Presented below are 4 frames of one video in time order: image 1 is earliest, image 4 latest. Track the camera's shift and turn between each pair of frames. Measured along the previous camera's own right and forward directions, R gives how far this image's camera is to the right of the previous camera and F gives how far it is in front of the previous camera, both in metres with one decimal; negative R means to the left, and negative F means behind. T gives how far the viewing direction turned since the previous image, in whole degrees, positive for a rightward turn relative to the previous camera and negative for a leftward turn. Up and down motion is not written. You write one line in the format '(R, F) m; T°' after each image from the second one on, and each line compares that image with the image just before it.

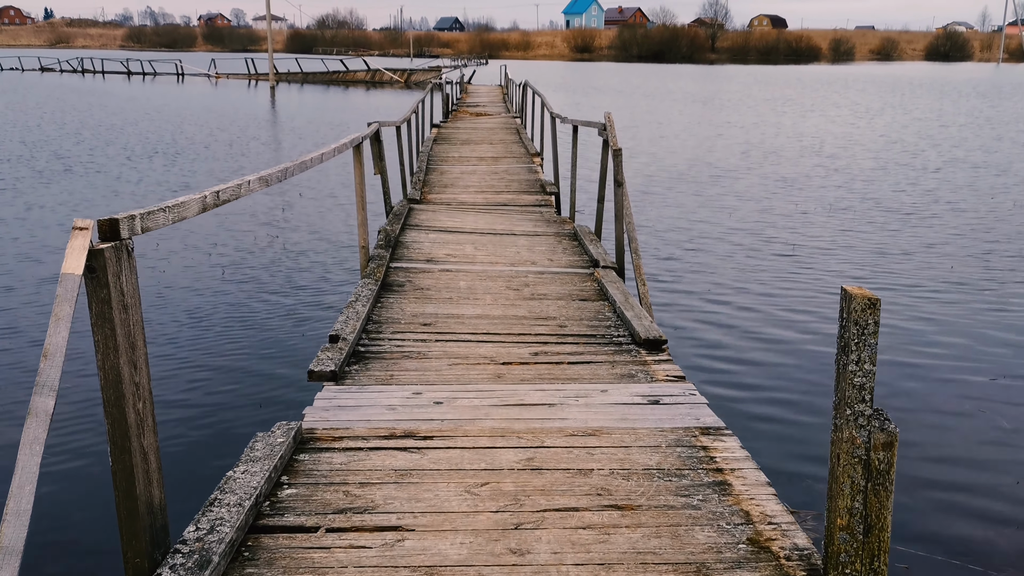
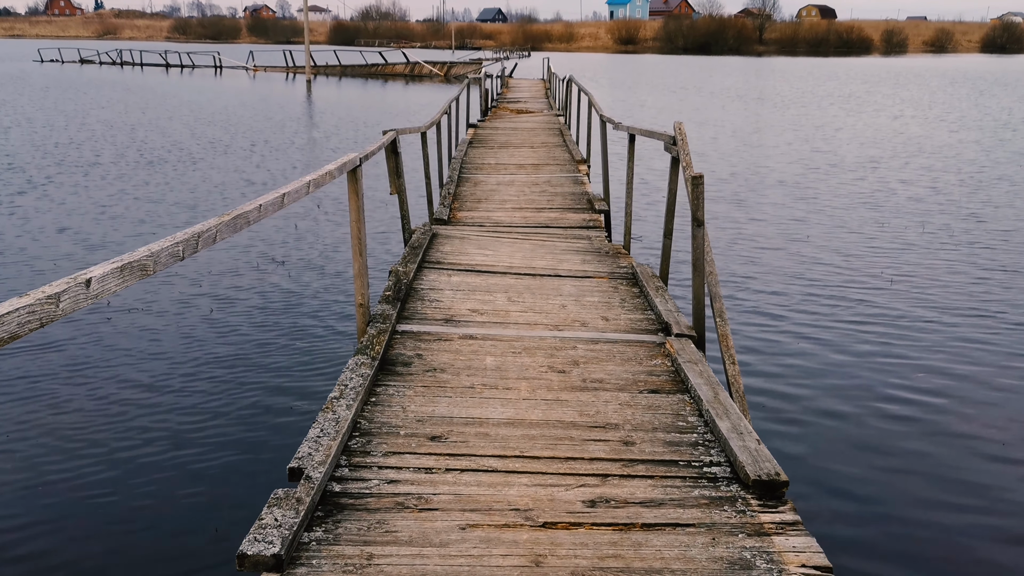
(0.0, +1.4) m; -2°
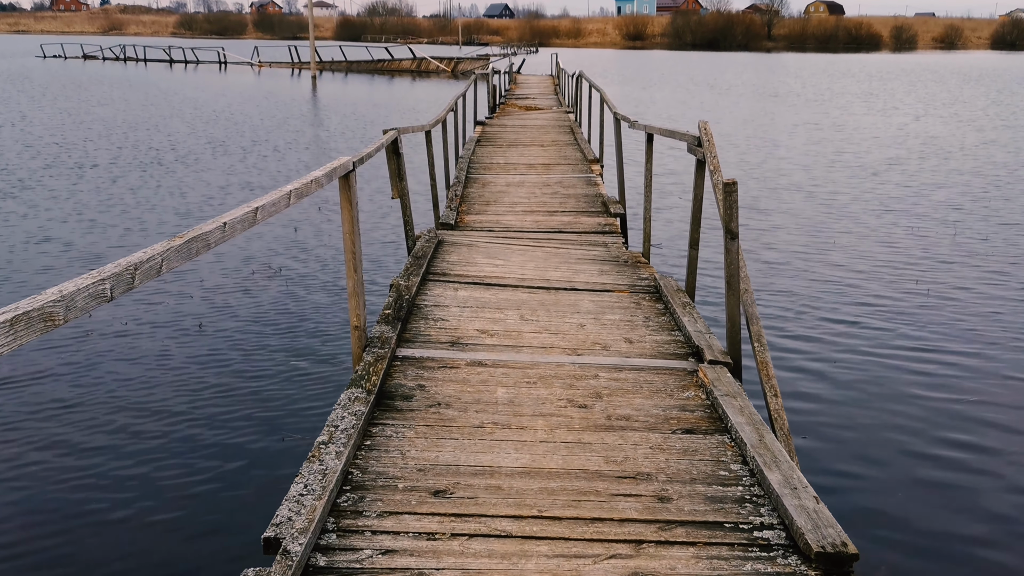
(0.0, +0.5) m; 0°
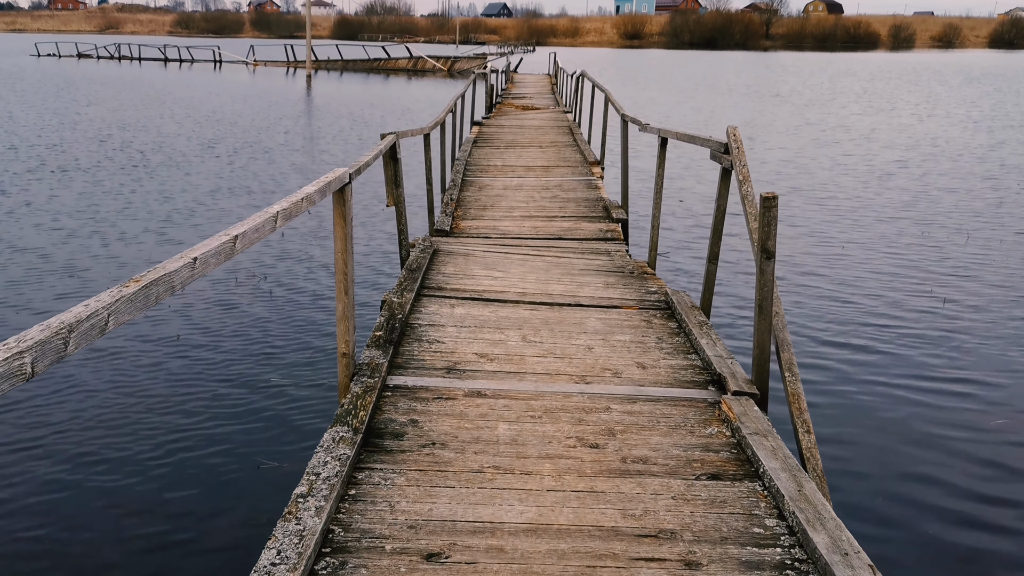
(0.0, +0.4) m; 0°
